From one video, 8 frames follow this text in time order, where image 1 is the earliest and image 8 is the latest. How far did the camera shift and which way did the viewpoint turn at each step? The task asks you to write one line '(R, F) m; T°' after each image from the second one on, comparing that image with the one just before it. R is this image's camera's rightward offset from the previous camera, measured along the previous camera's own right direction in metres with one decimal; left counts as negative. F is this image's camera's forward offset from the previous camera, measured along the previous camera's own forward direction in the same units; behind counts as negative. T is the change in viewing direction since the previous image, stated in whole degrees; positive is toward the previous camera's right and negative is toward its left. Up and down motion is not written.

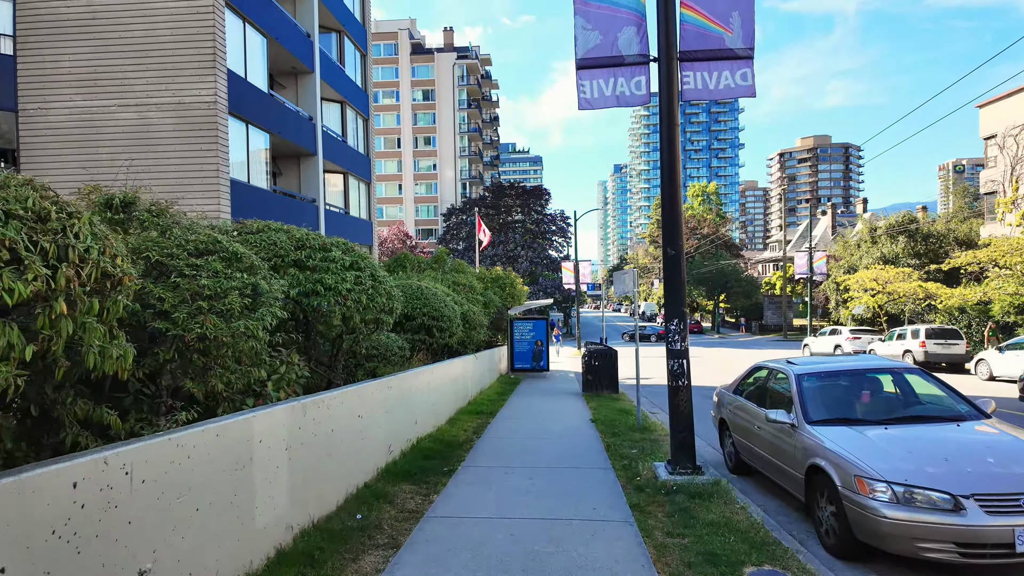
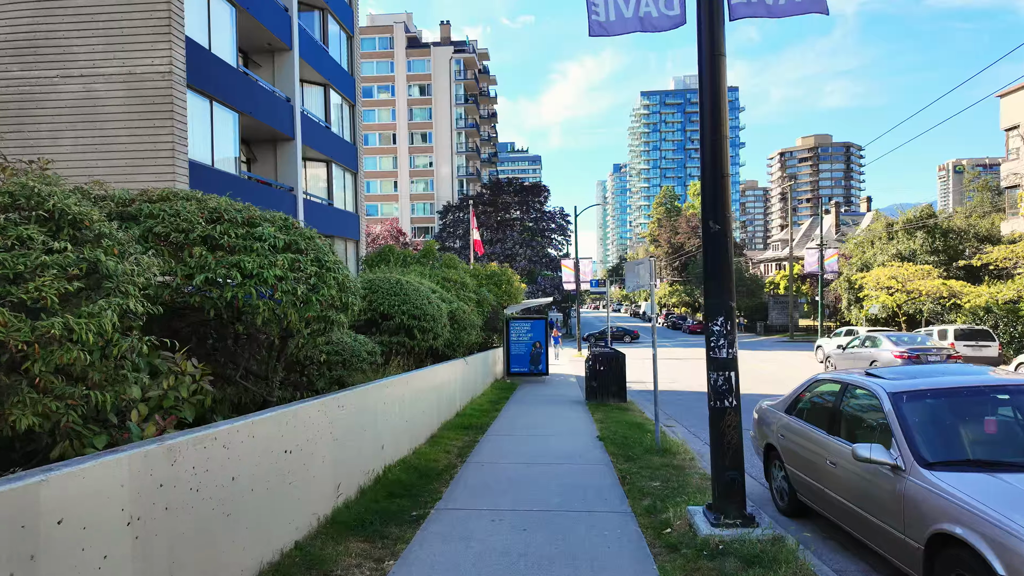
(+0.1, +1.6) m; 0°
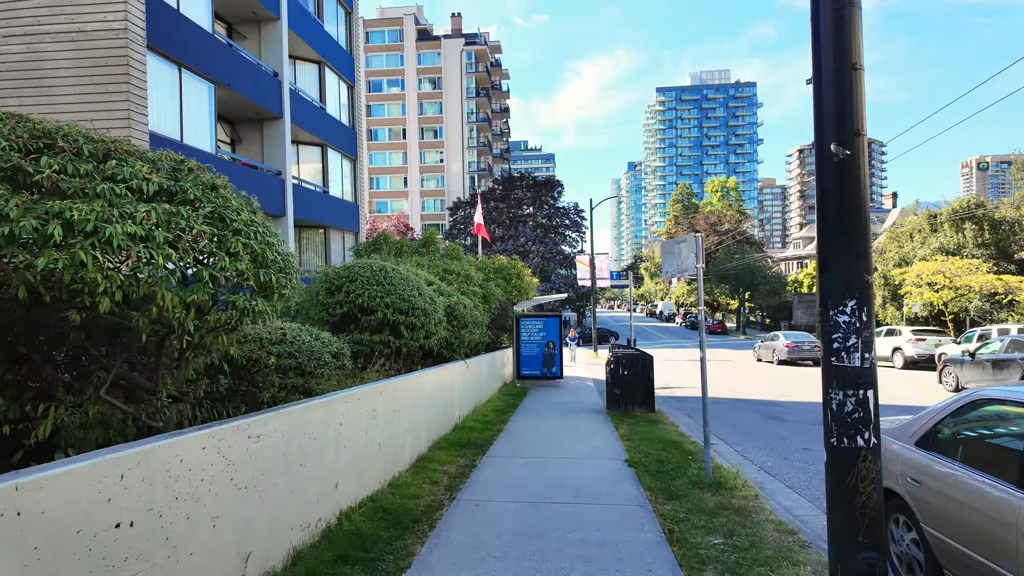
(+0.1, +1.7) m; -1°
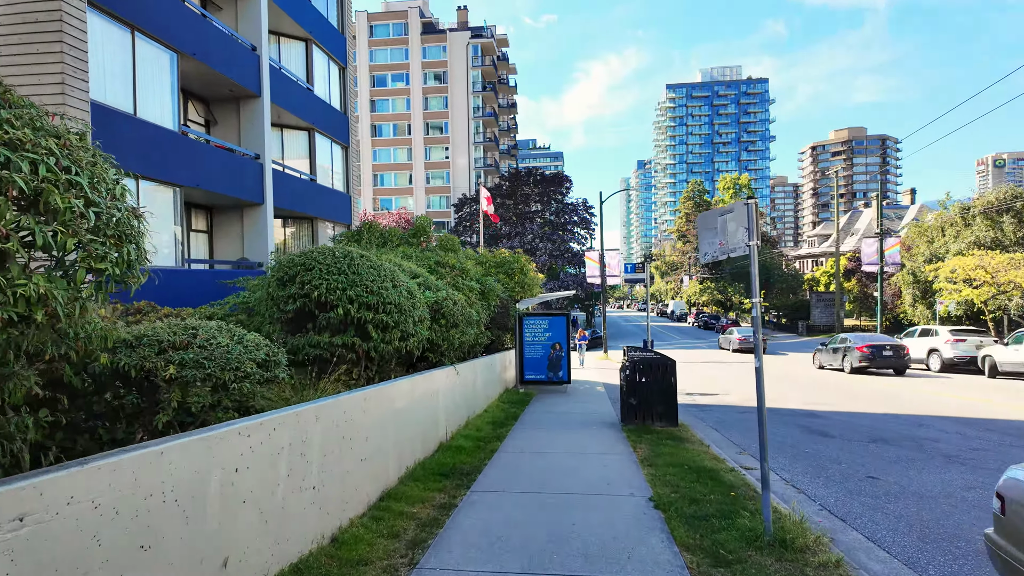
(+0.2, +1.6) m; -1°
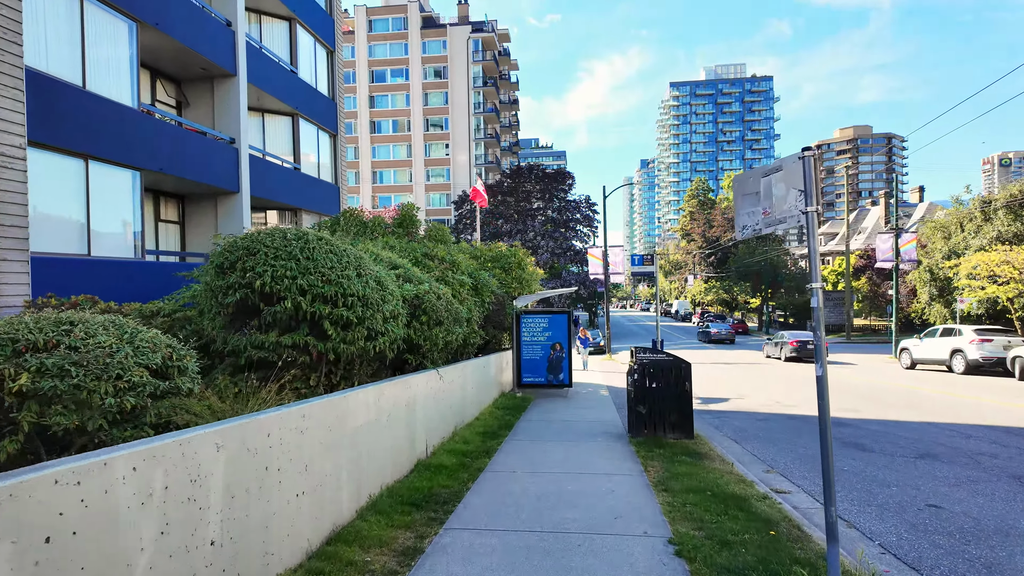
(+0.1, +1.1) m; 0°
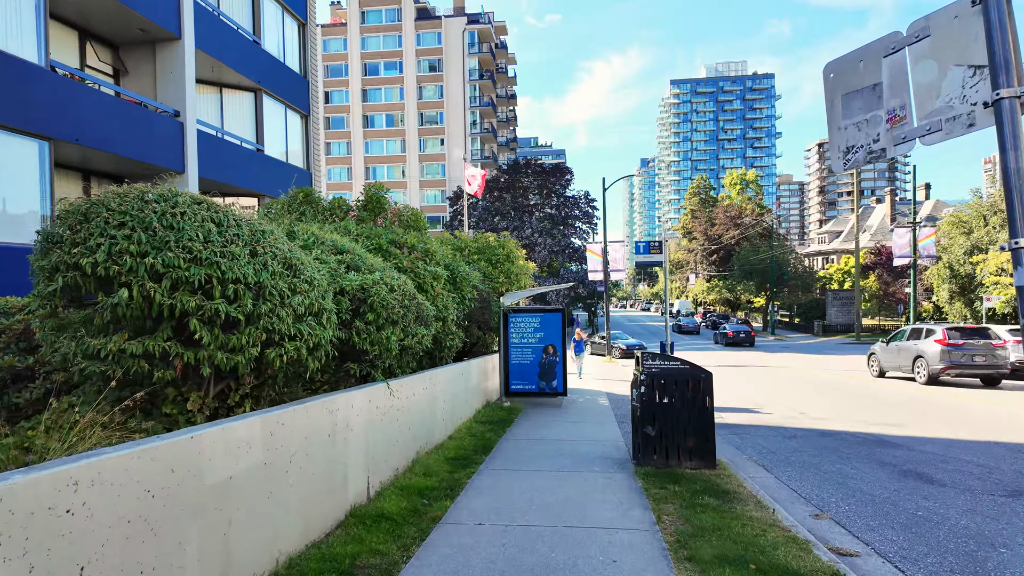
(+0.3, +1.7) m; 0°
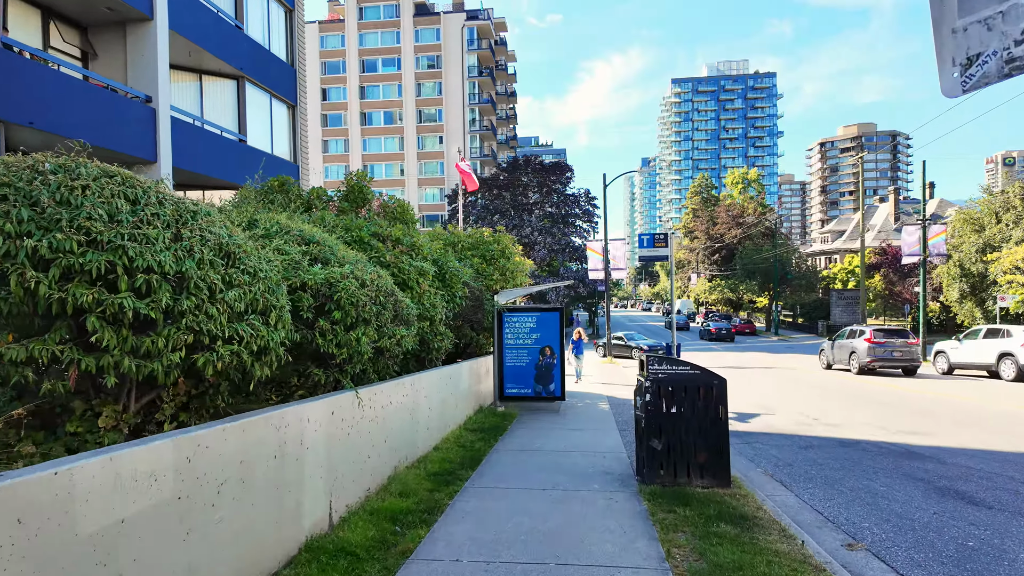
(+0.1, +0.7) m; 0°
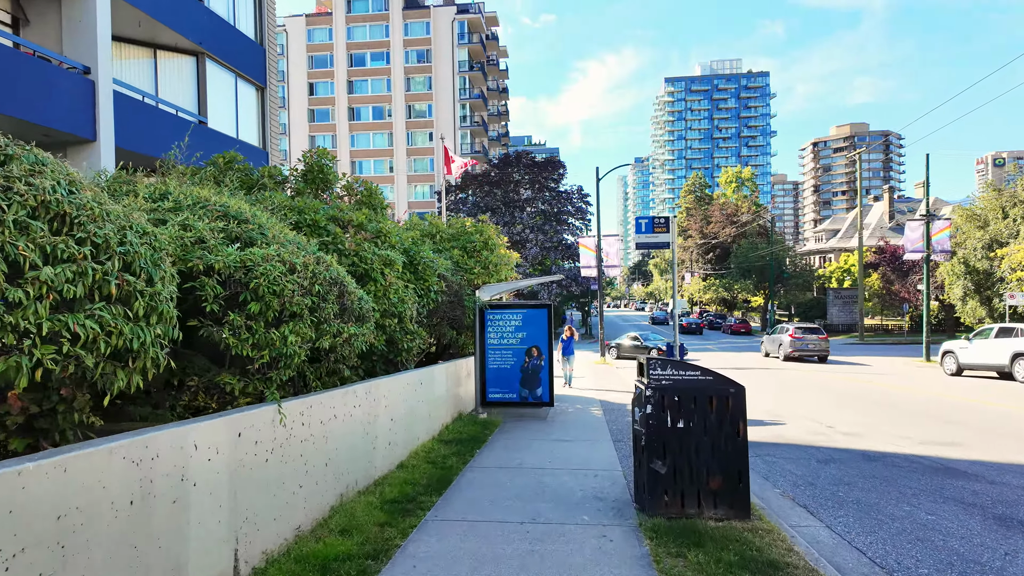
(+0.2, +1.1) m; +1°
